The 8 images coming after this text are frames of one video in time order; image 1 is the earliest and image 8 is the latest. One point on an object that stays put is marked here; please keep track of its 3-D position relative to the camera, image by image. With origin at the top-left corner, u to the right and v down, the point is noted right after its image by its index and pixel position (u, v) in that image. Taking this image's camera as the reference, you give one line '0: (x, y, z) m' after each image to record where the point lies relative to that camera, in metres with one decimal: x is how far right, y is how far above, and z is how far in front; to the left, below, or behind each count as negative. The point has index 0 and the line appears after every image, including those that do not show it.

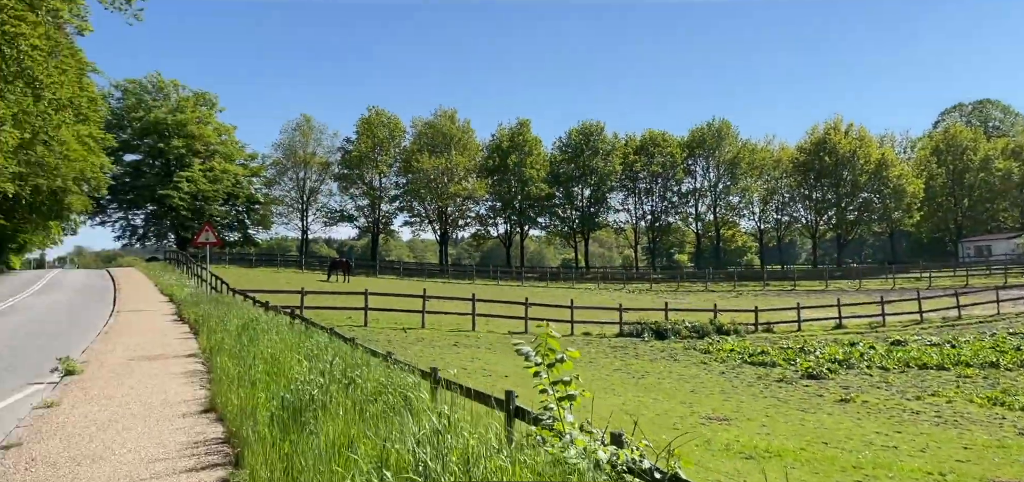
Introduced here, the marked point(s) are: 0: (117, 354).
0: (-5.6, -1.6, +10.0) m
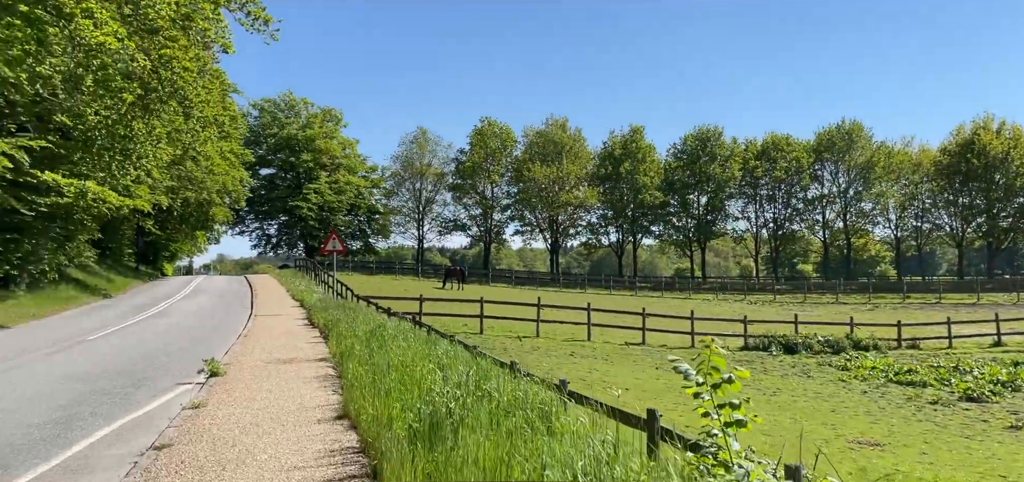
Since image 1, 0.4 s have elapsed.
0: (-3.8, -1.7, +10.4) m
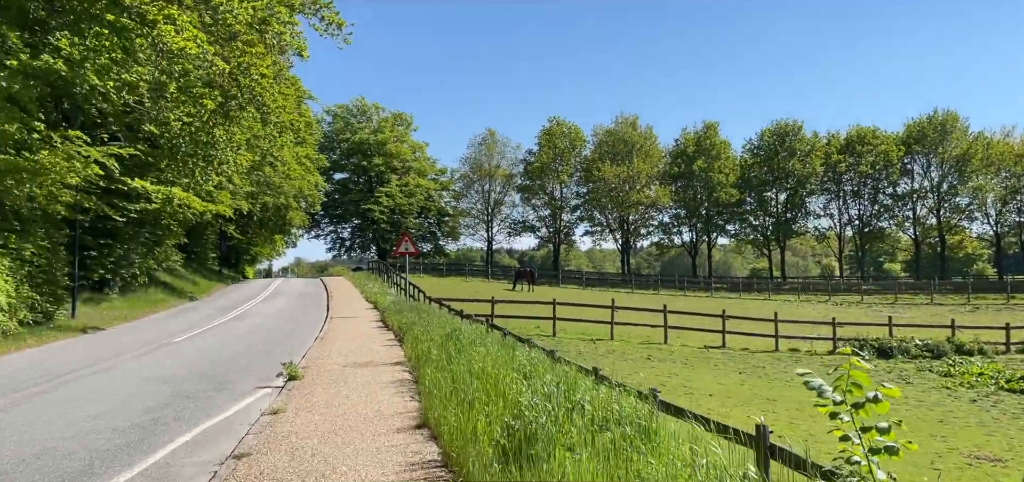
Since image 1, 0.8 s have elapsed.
0: (-2.7, -1.8, +10.4) m
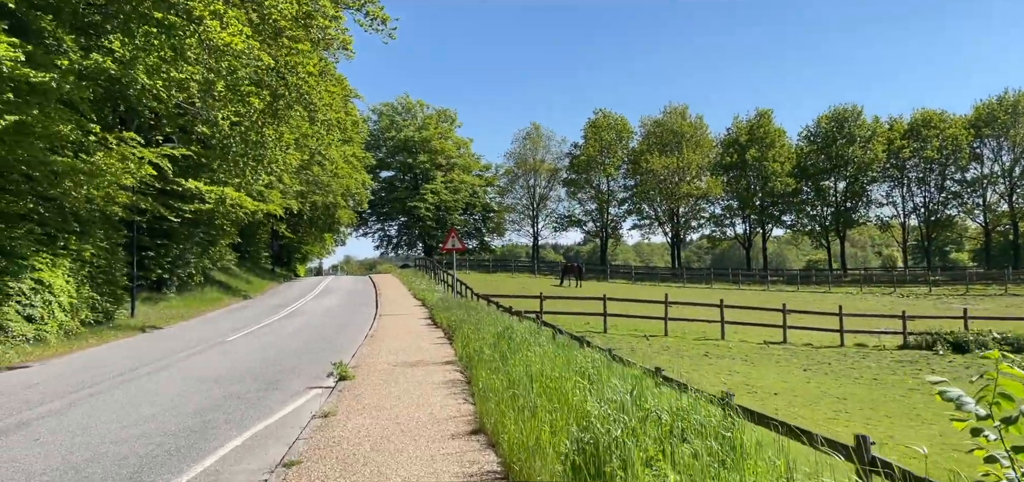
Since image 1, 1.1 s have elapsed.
0: (-1.9, -1.7, +10.2) m
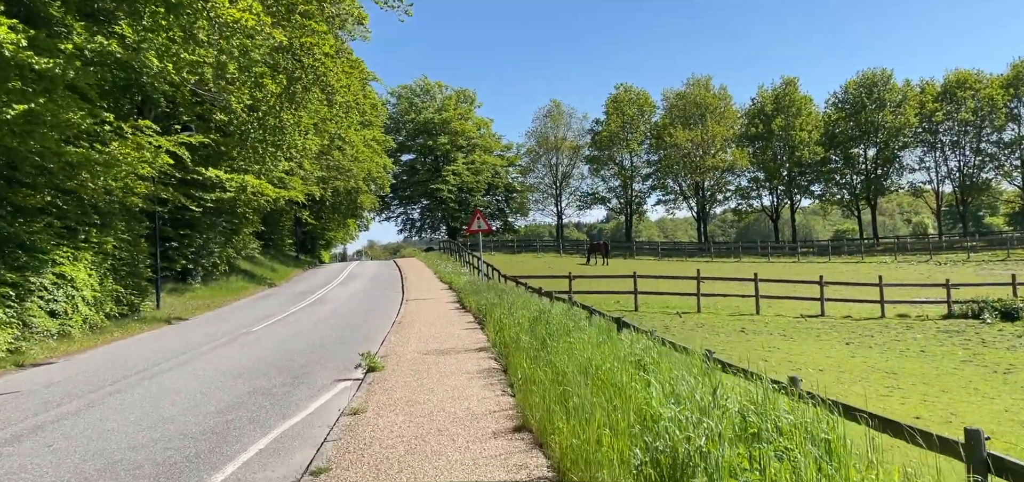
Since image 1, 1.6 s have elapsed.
0: (-1.4, -1.5, +9.8) m
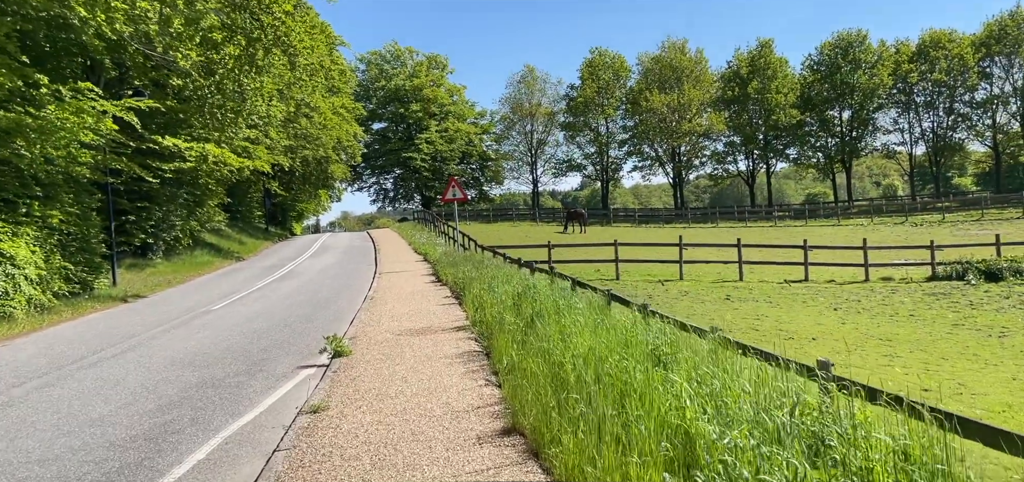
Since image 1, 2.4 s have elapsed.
0: (-1.6, -1.1, +9.0) m
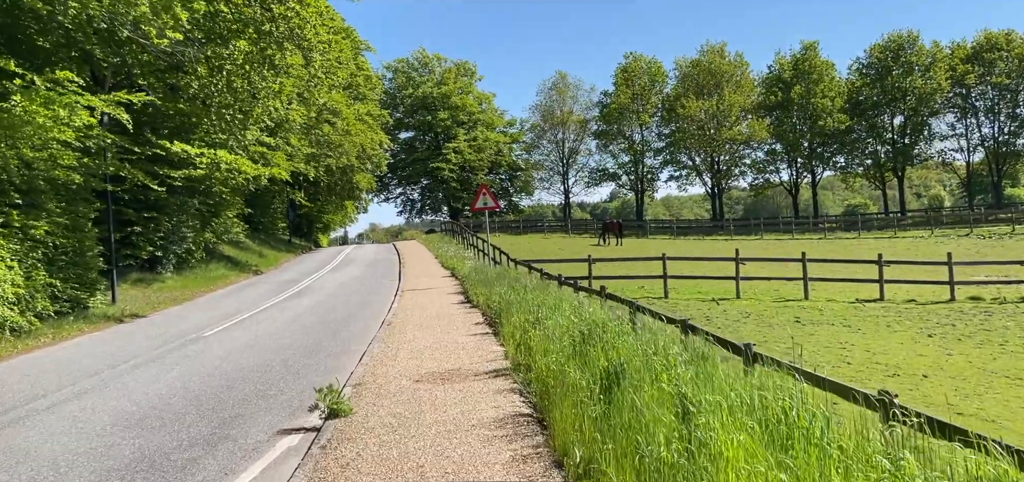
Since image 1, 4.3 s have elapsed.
0: (-1.1, -1.2, +7.0) m
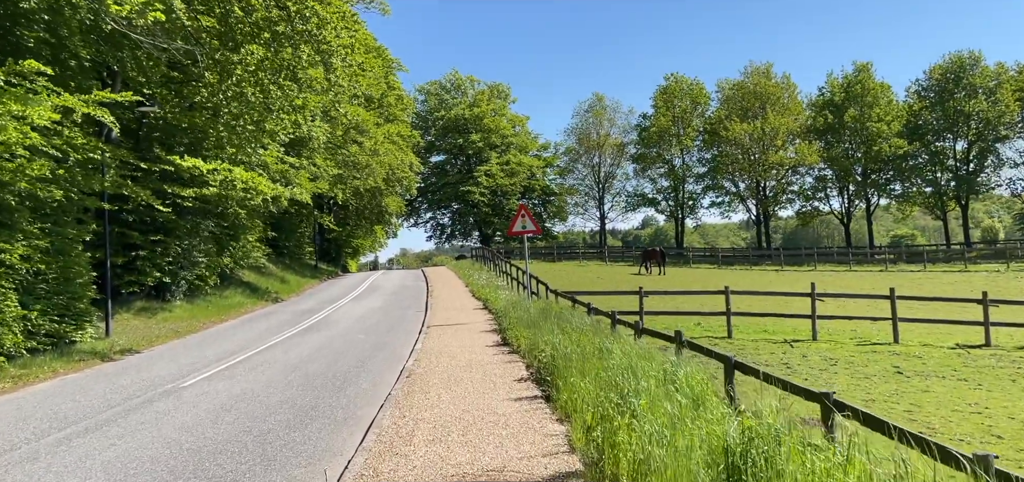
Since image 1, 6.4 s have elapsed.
0: (-0.7, -1.5, +4.9) m
